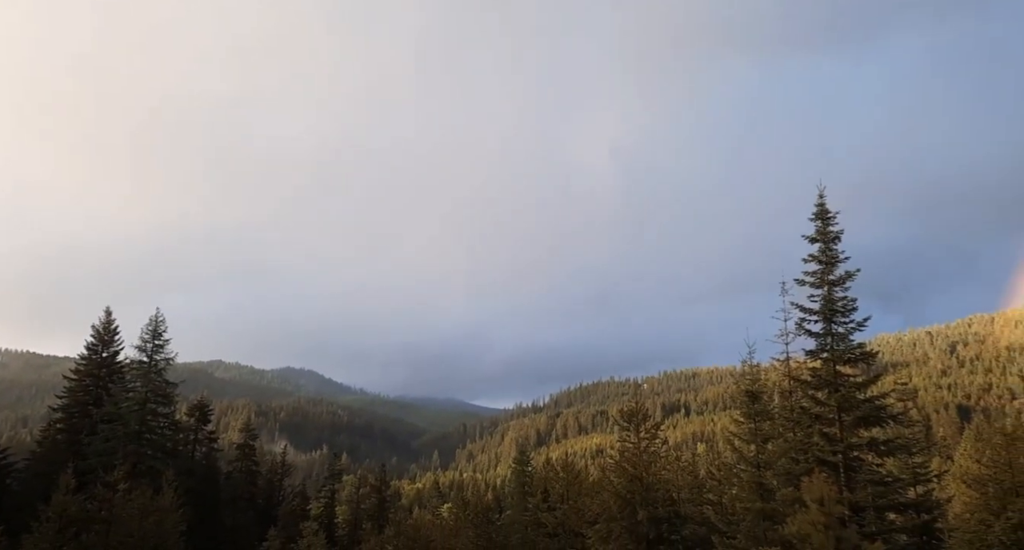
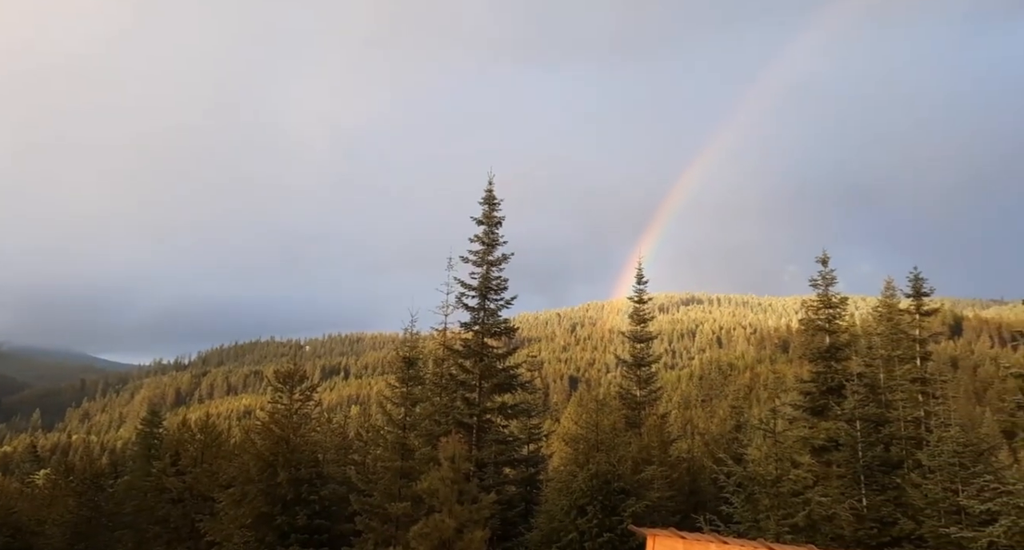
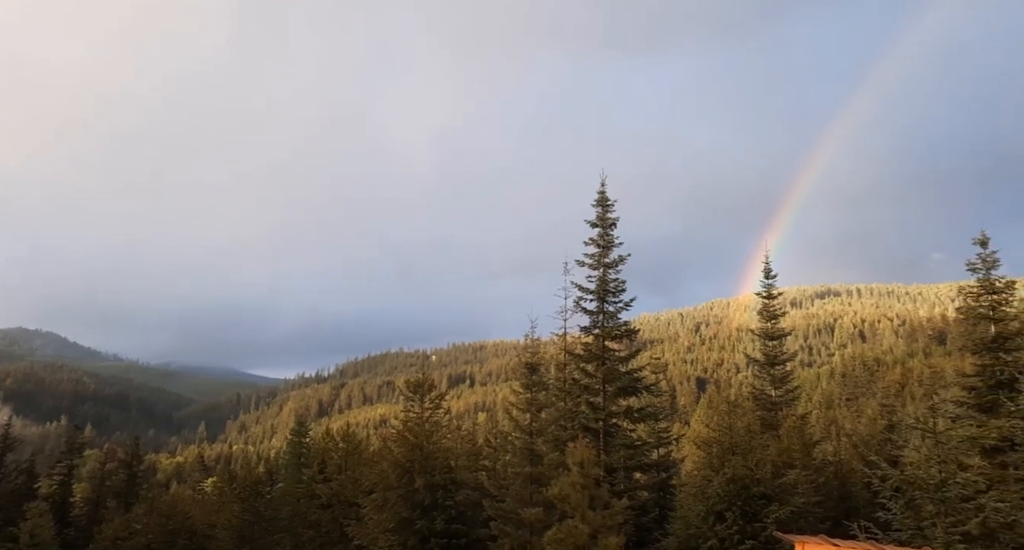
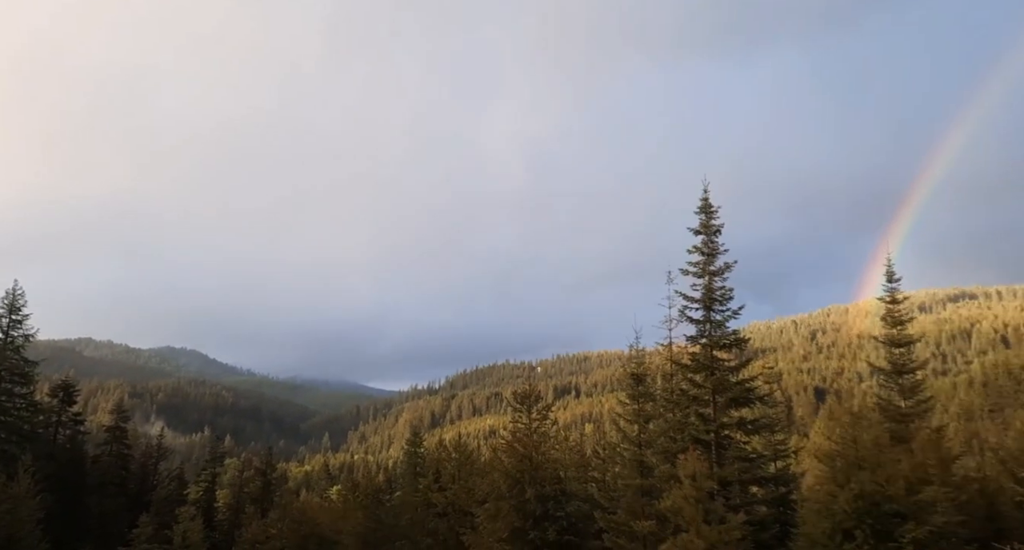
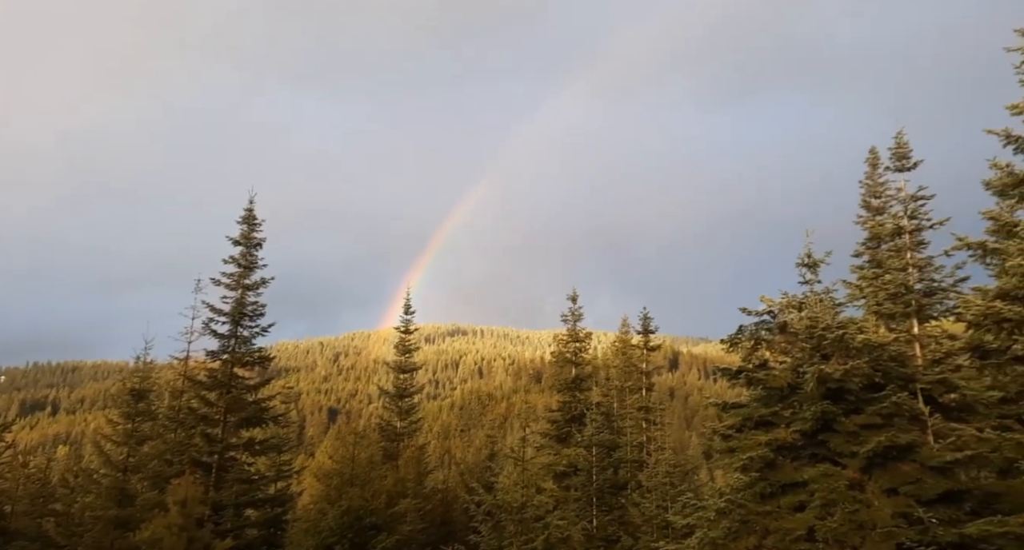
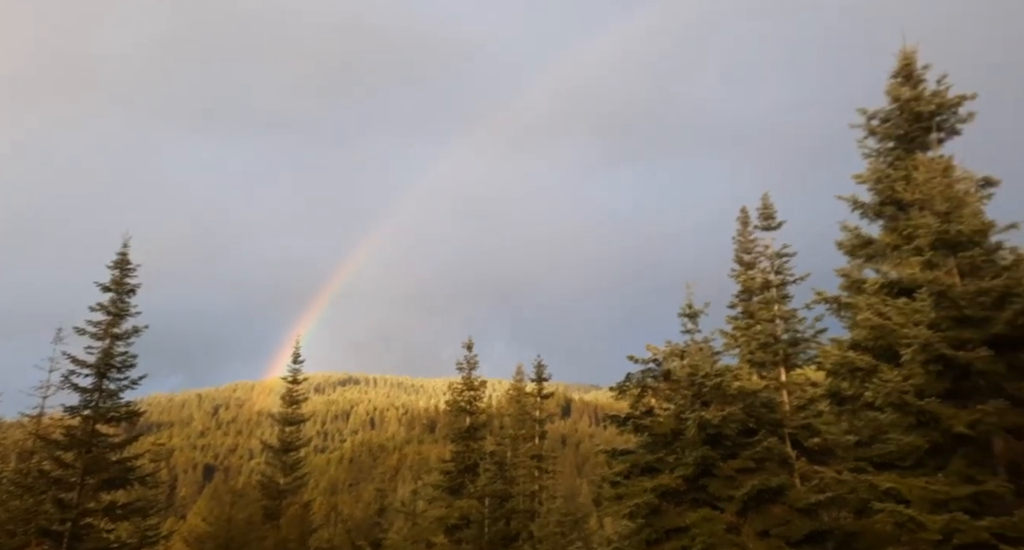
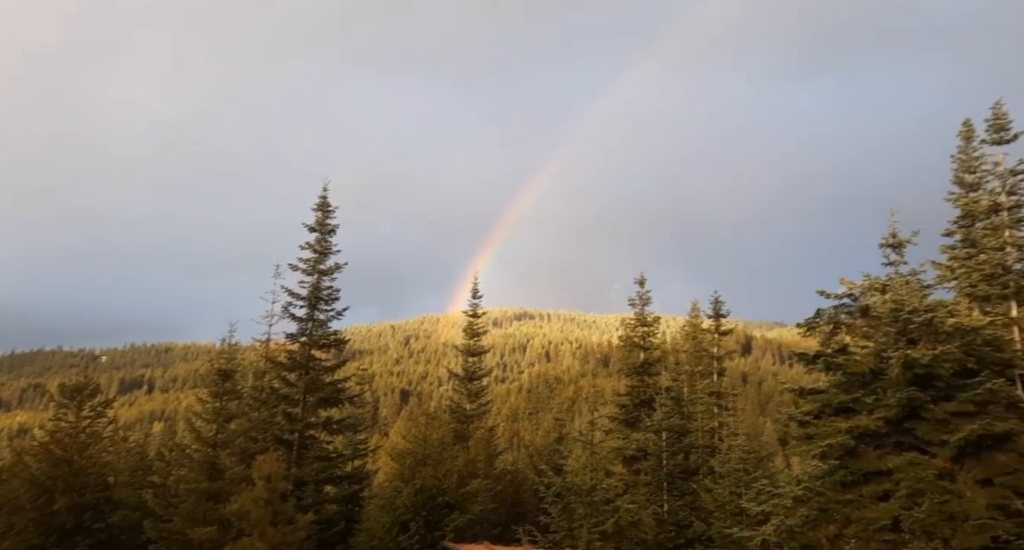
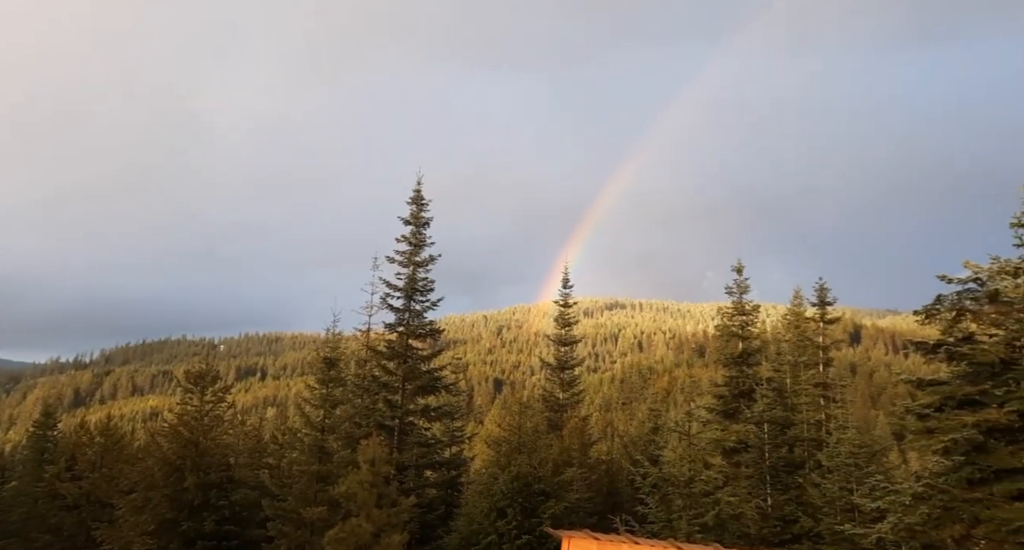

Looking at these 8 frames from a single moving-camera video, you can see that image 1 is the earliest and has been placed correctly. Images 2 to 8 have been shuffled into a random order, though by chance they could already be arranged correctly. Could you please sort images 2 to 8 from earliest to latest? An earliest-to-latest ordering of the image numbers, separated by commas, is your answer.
4, 3, 2, 8, 7, 5, 6
